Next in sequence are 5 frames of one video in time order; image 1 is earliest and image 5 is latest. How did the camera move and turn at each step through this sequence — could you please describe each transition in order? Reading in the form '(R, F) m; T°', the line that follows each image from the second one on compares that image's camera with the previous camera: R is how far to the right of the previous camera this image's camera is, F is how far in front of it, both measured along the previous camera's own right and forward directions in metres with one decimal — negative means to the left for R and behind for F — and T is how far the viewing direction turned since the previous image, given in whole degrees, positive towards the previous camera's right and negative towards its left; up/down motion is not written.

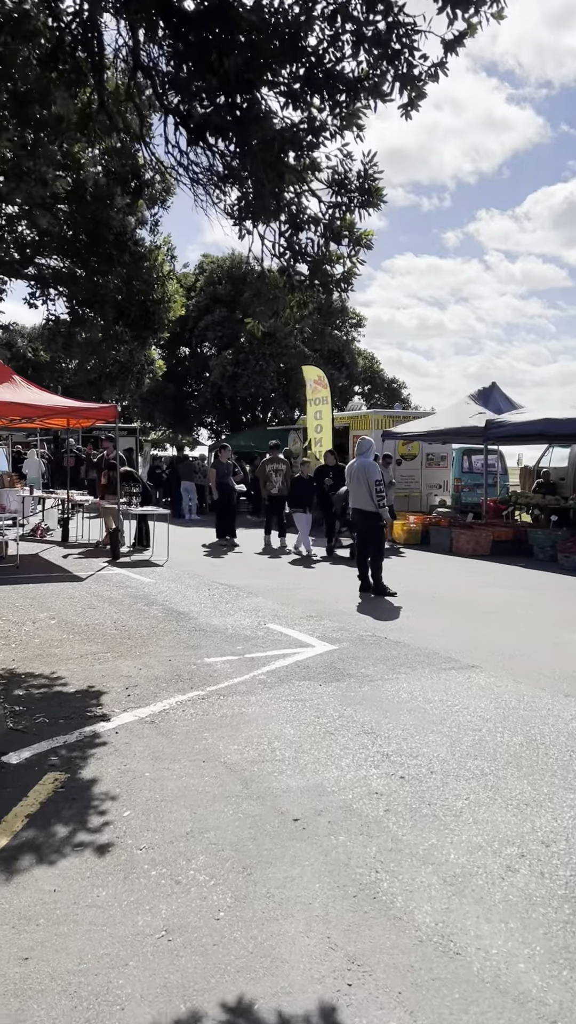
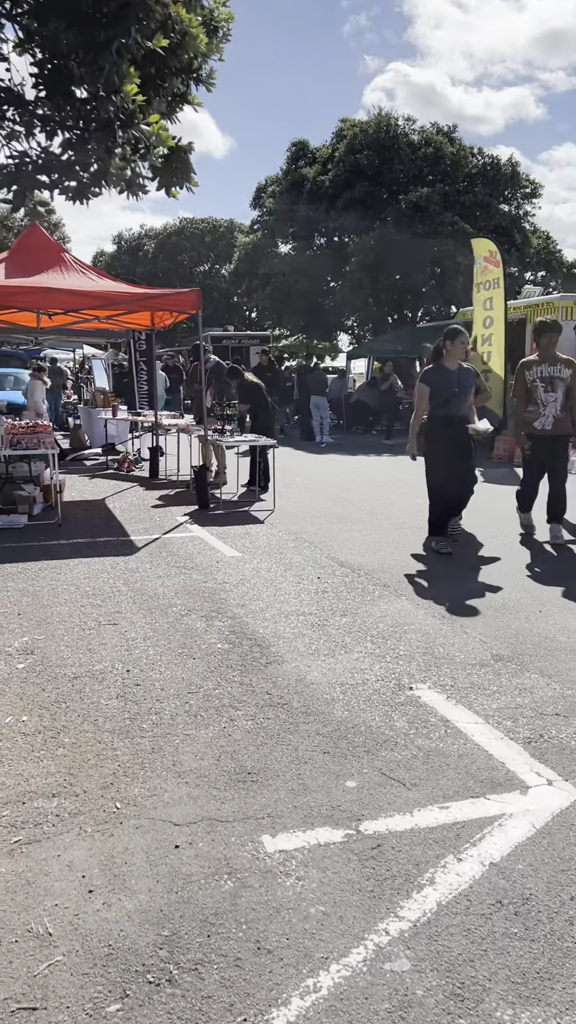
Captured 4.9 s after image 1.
(-0.1, +4.4) m; -10°
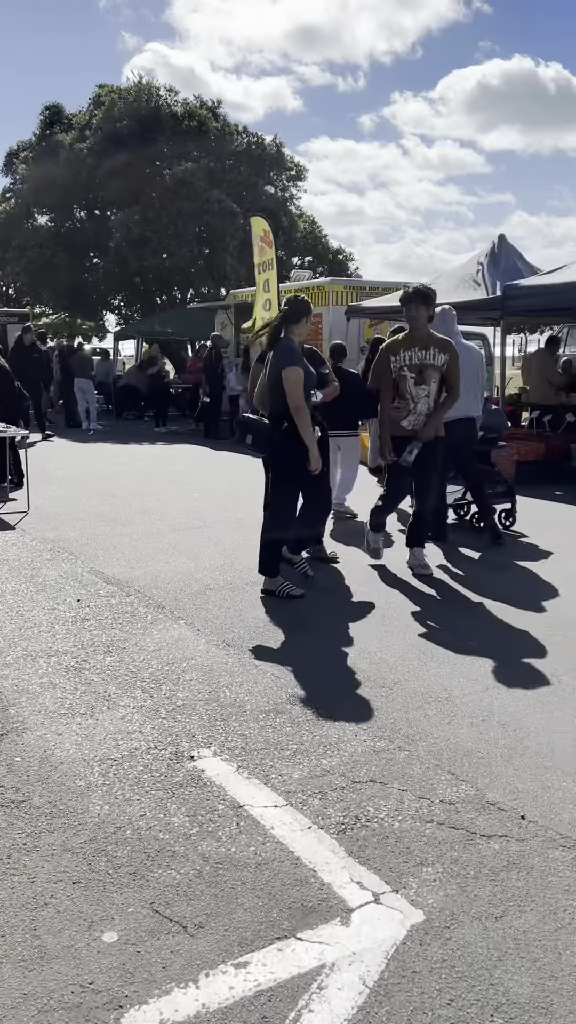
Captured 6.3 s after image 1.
(+0.1, +1.0) m; +14°
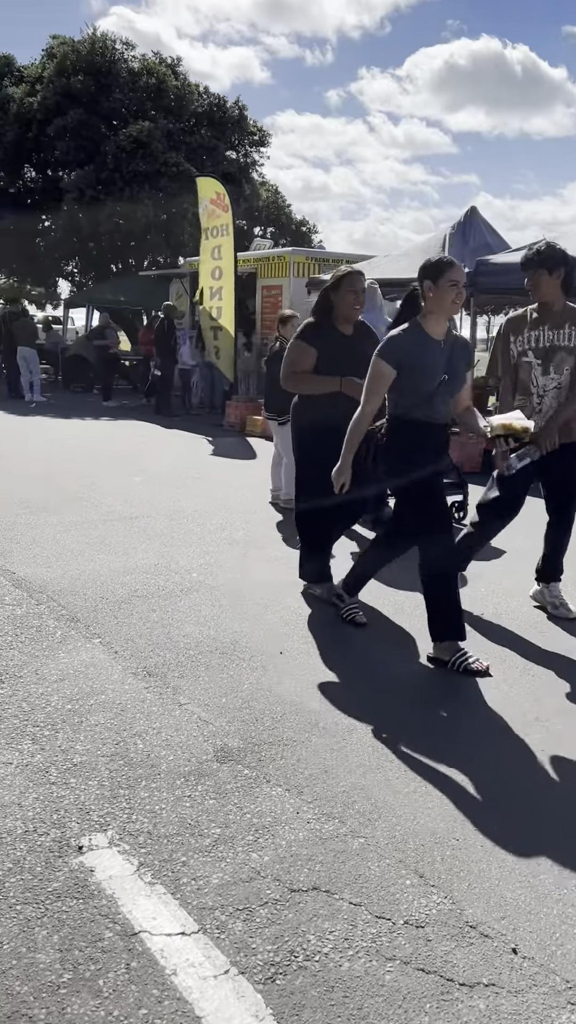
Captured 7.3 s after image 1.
(+0.1, +0.8) m; +3°
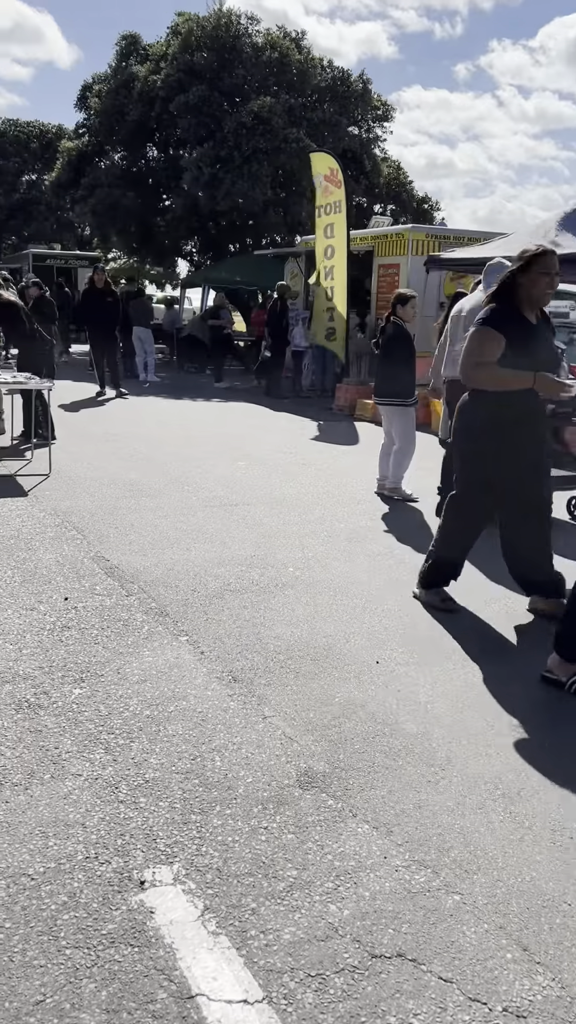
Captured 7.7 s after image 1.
(0.0, +0.3) m; -7°
